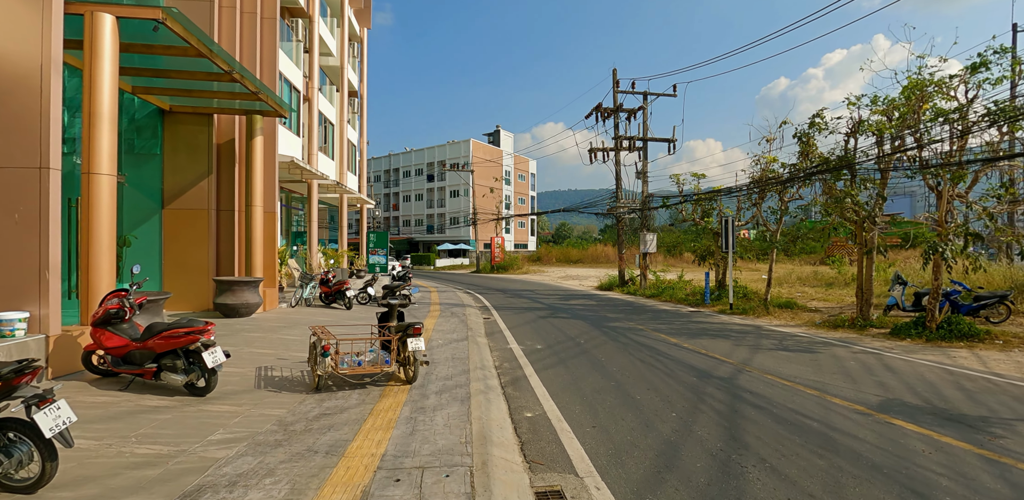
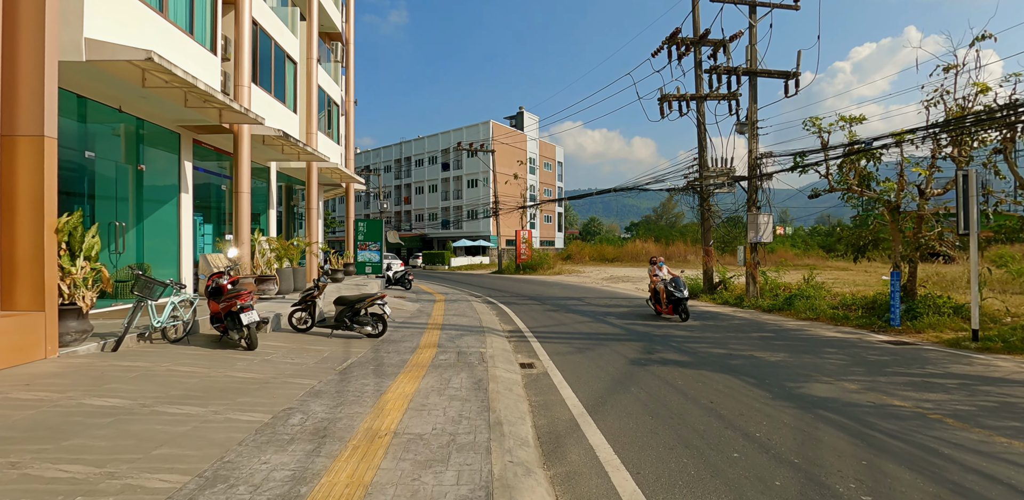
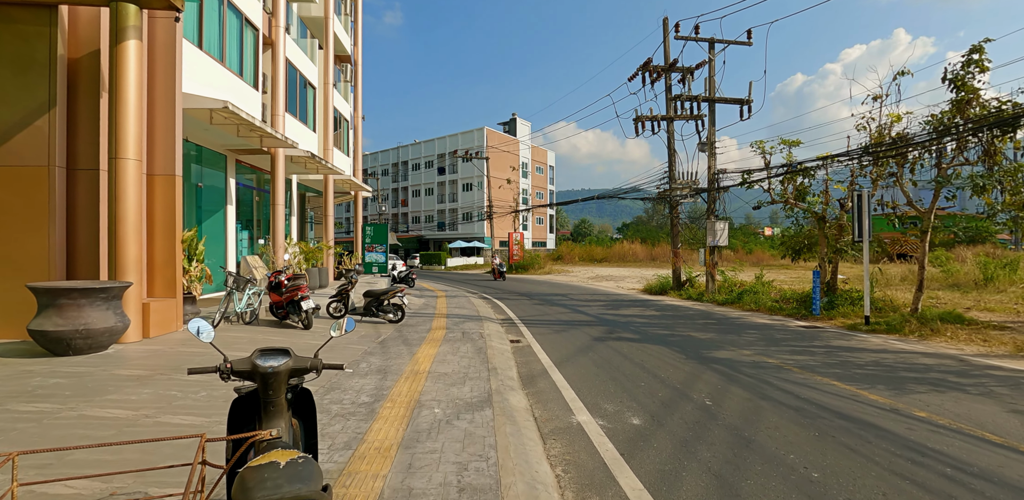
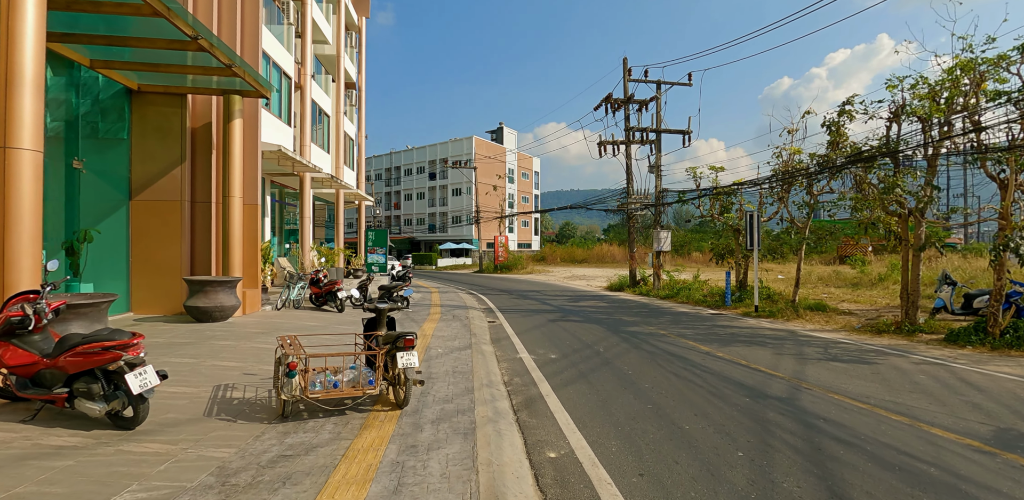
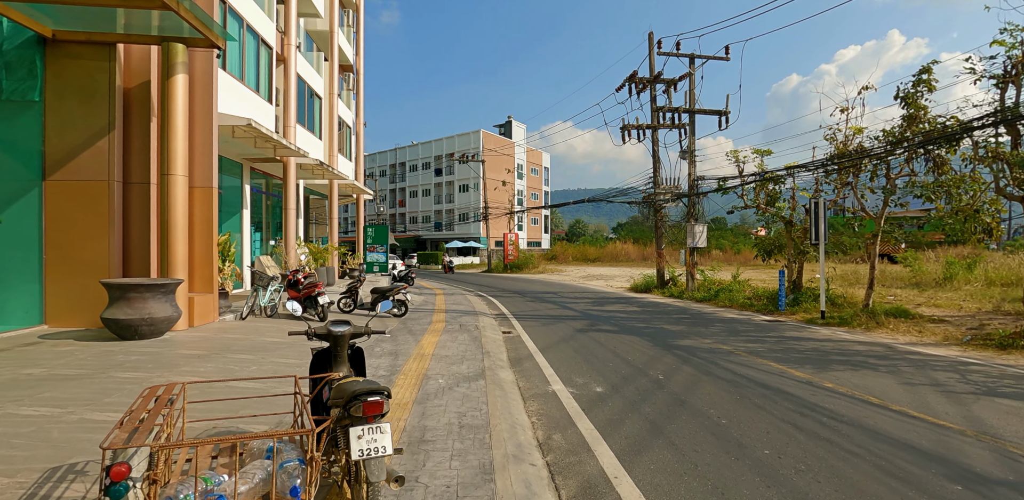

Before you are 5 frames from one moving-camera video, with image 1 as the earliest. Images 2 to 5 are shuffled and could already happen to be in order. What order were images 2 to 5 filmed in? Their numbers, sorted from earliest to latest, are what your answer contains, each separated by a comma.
4, 5, 3, 2
